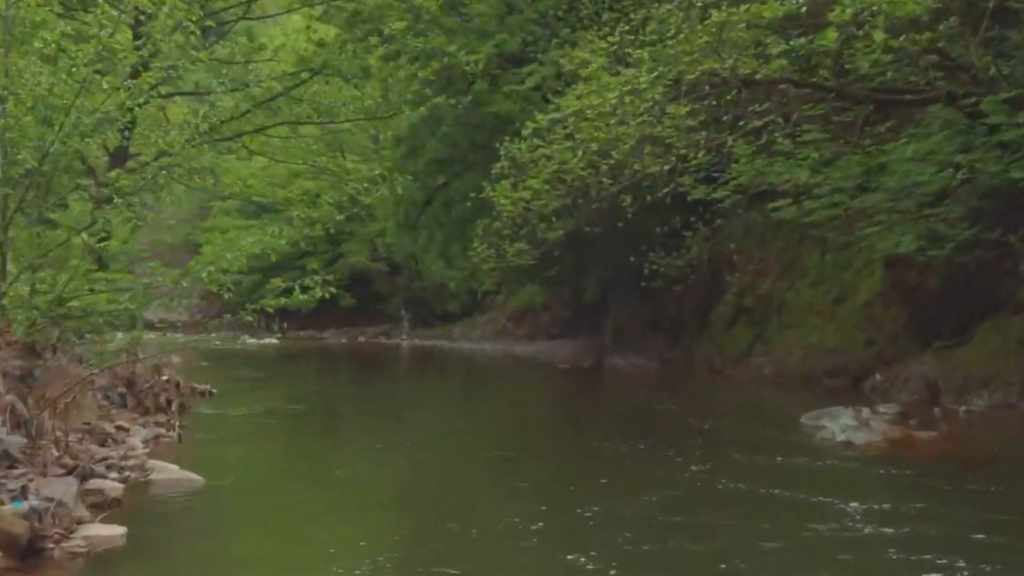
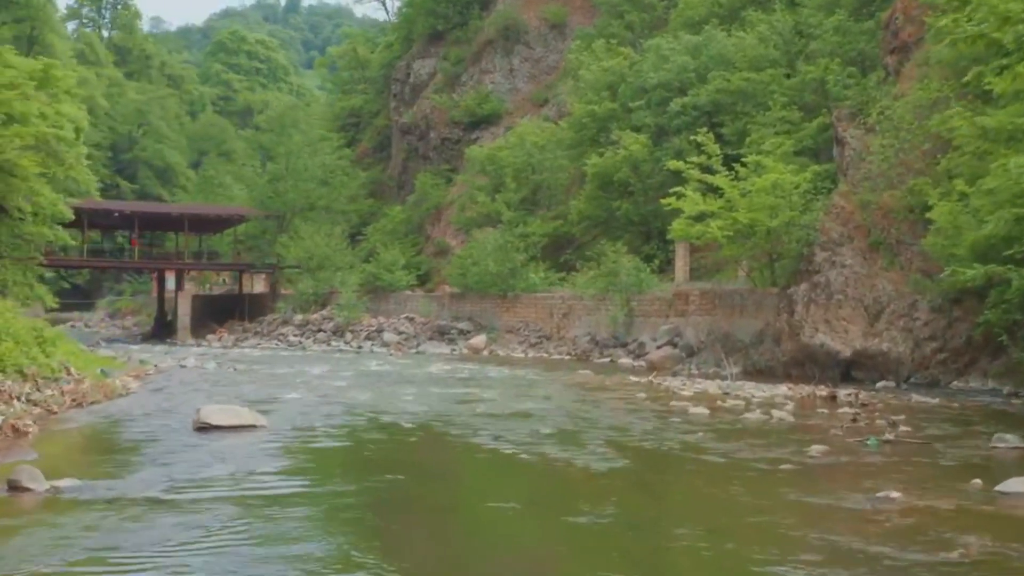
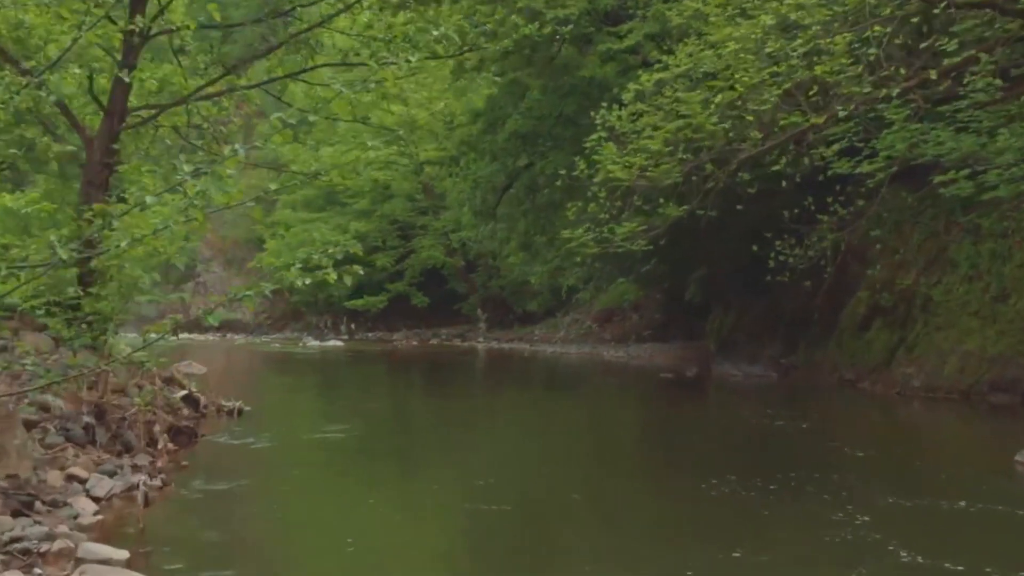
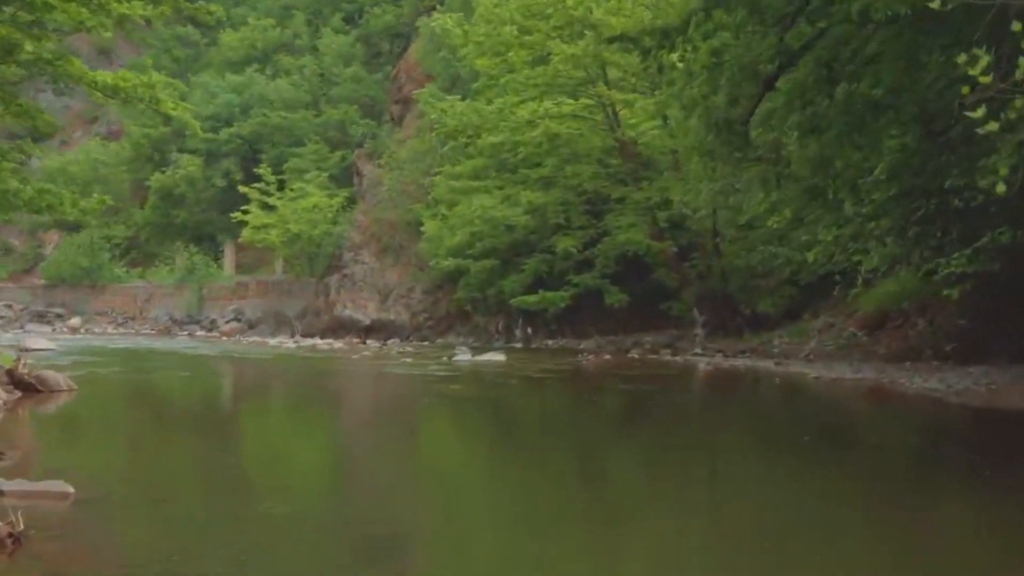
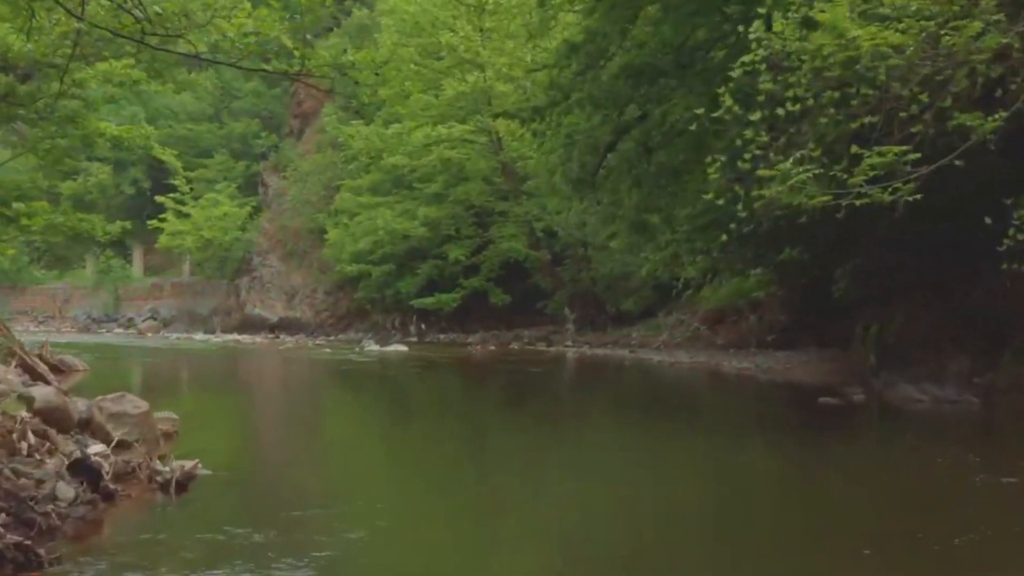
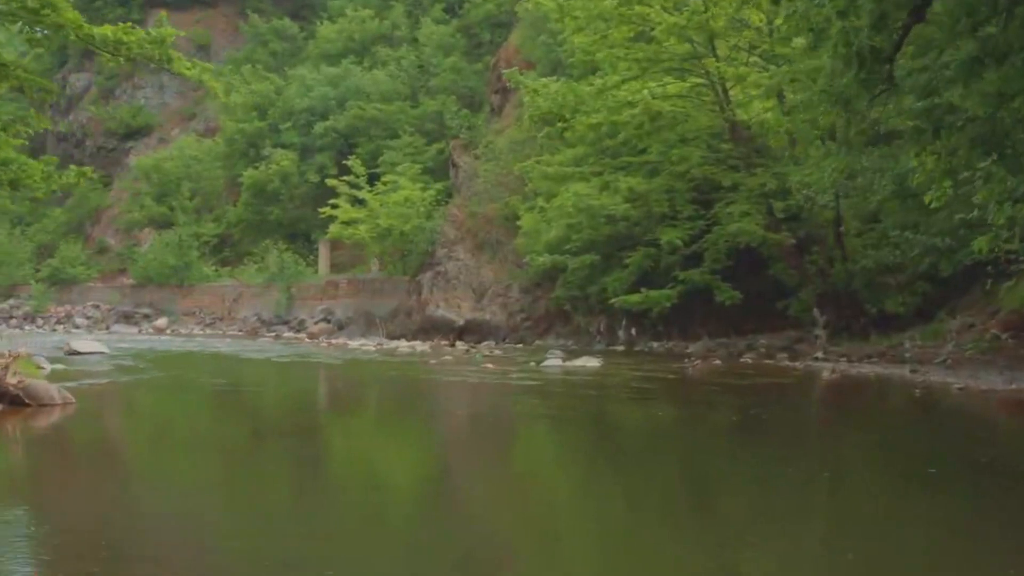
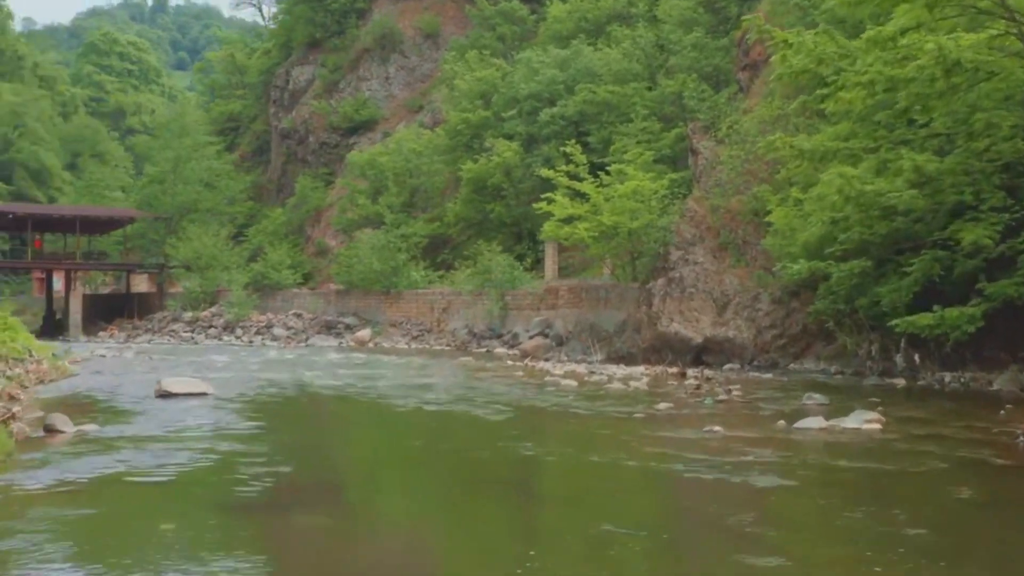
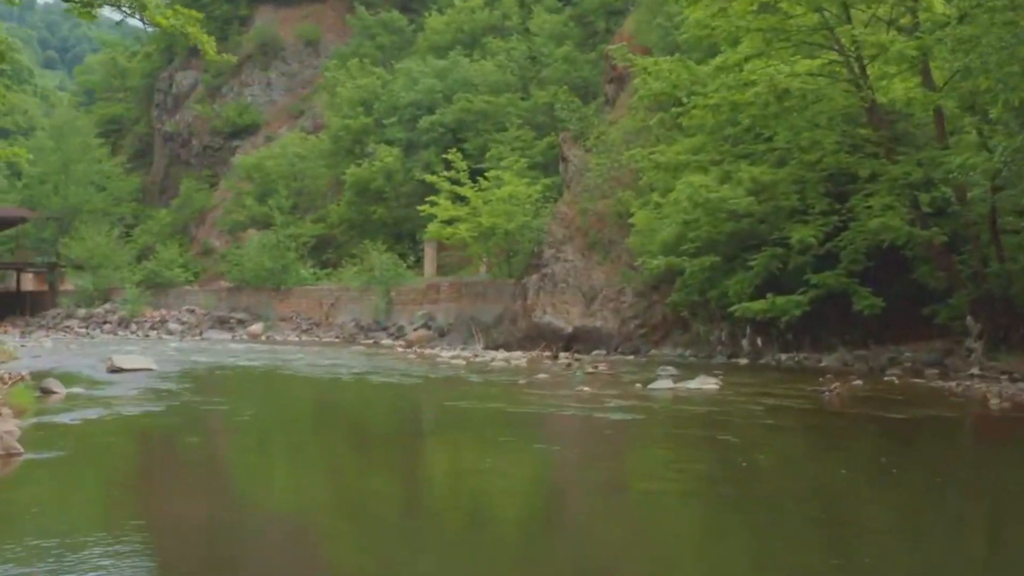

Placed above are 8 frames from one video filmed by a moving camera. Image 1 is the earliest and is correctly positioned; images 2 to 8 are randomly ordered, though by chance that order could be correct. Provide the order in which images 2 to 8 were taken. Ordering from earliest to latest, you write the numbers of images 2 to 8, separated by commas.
3, 5, 4, 6, 8, 7, 2
